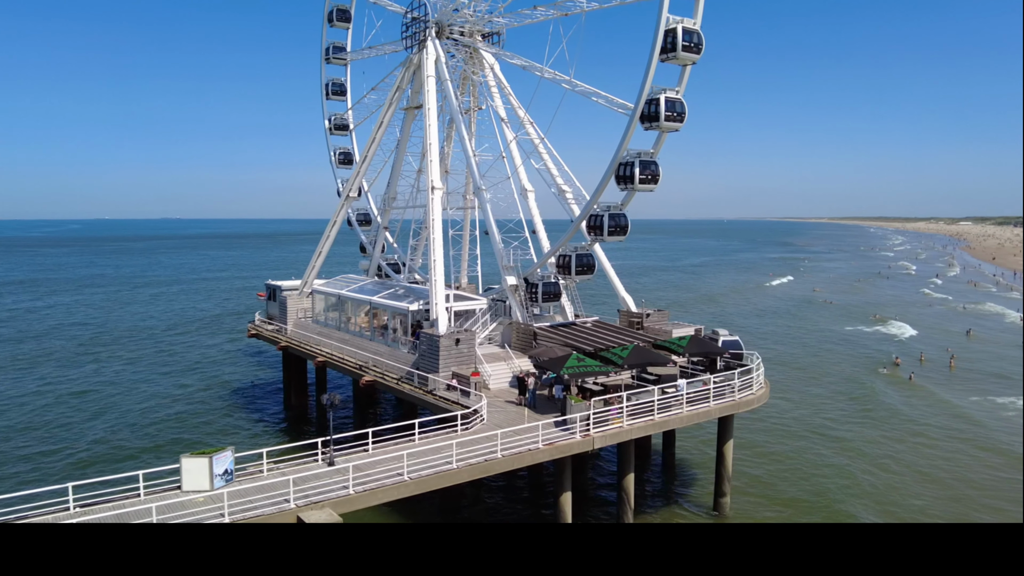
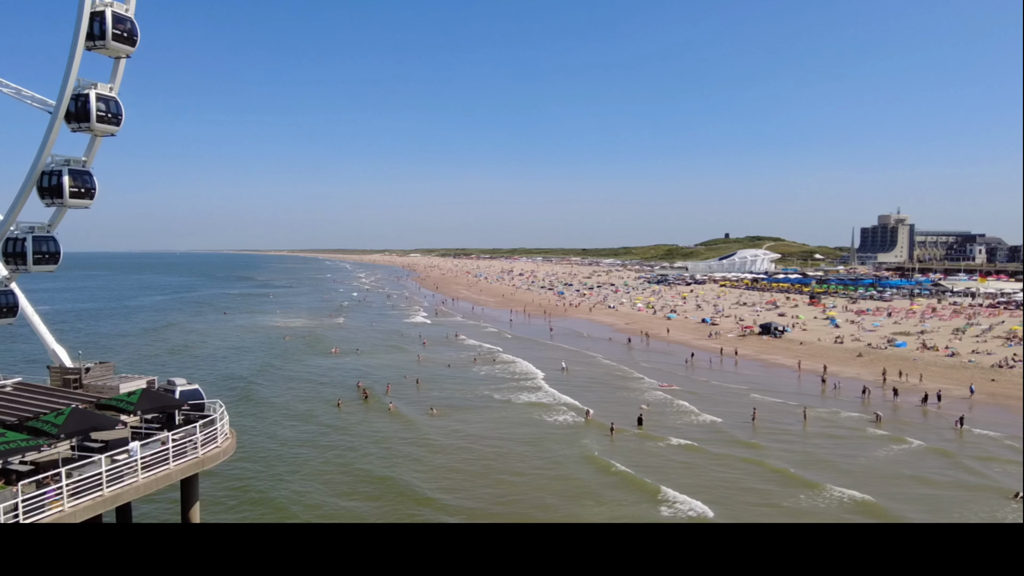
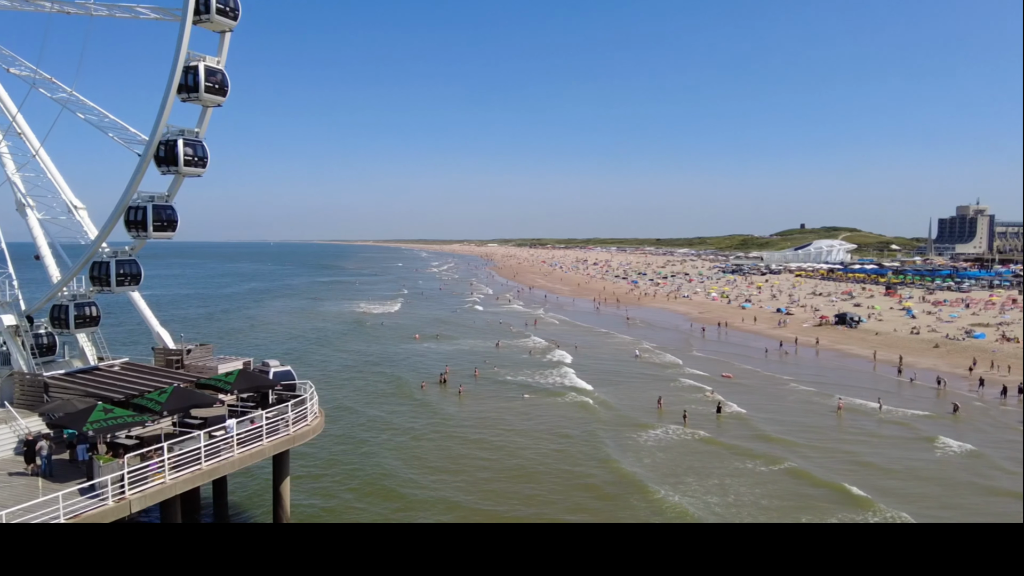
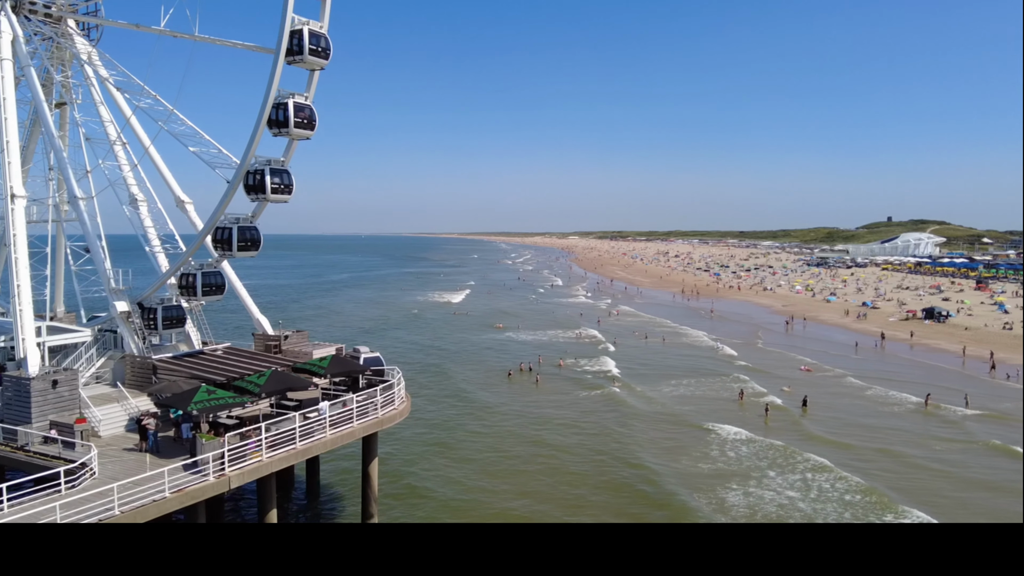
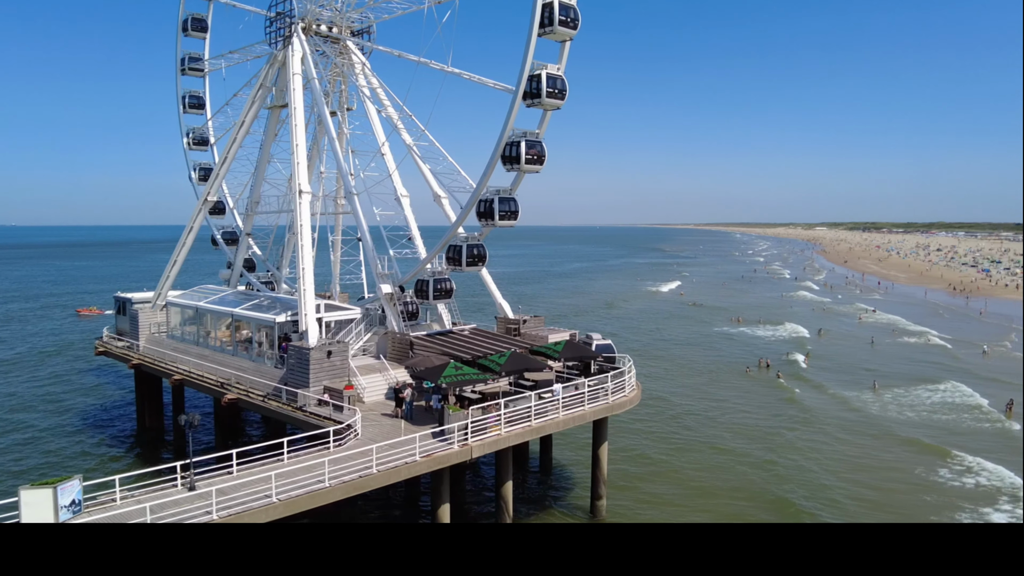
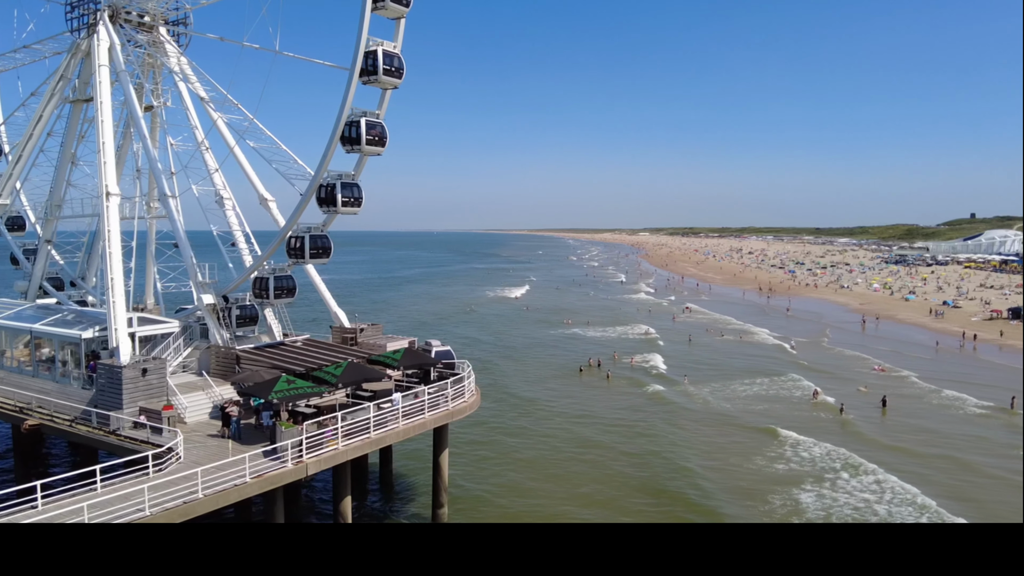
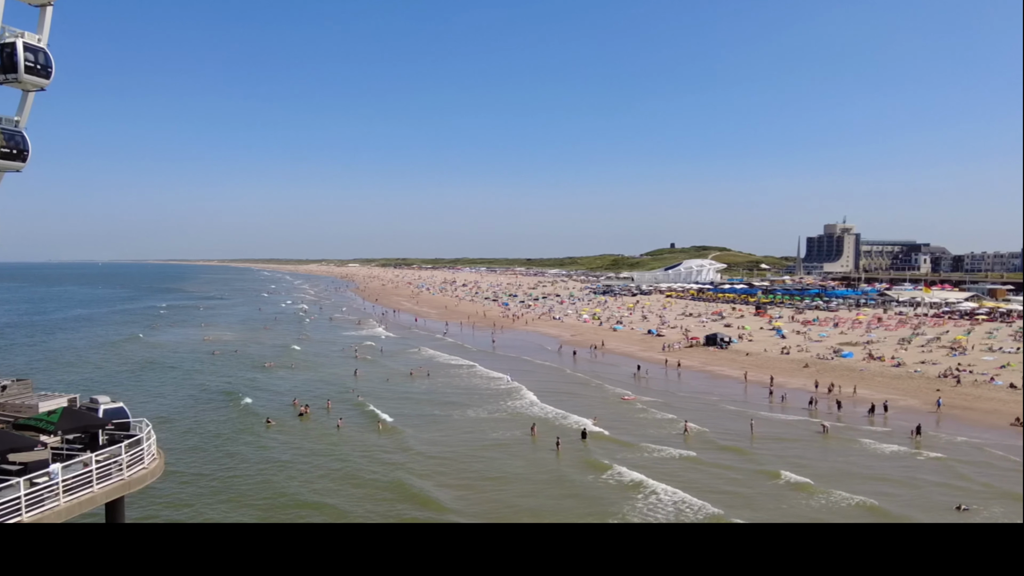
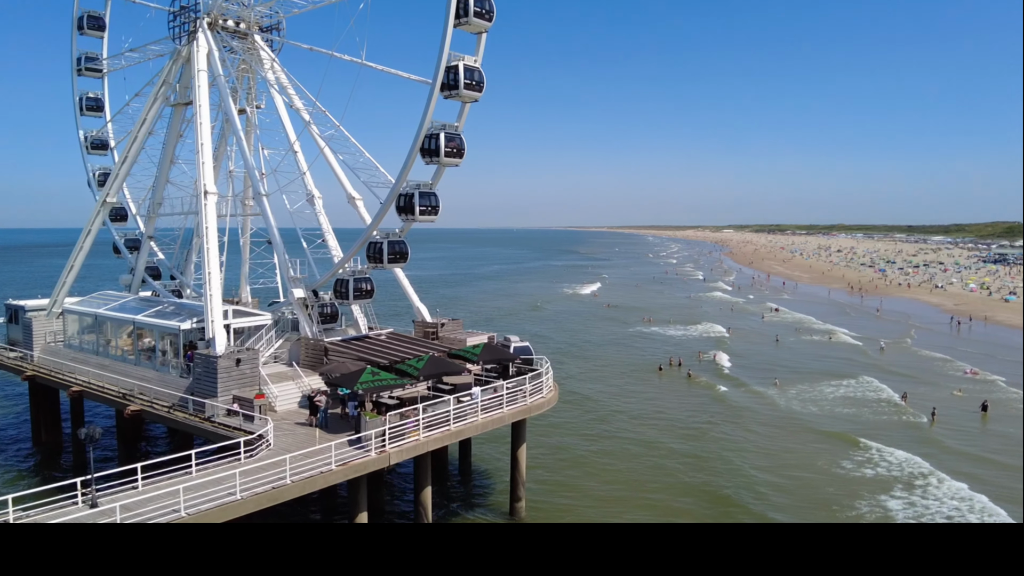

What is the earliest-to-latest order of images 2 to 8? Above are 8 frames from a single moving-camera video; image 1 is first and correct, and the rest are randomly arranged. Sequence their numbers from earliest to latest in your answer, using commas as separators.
5, 8, 6, 4, 3, 2, 7
